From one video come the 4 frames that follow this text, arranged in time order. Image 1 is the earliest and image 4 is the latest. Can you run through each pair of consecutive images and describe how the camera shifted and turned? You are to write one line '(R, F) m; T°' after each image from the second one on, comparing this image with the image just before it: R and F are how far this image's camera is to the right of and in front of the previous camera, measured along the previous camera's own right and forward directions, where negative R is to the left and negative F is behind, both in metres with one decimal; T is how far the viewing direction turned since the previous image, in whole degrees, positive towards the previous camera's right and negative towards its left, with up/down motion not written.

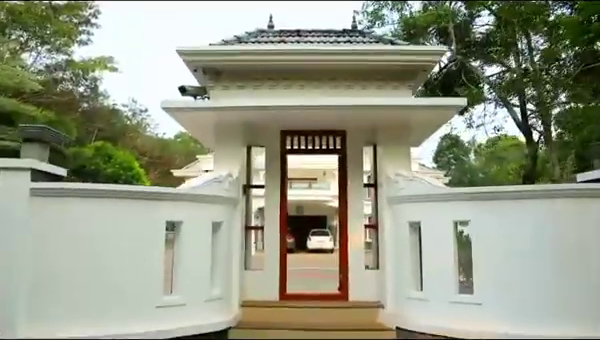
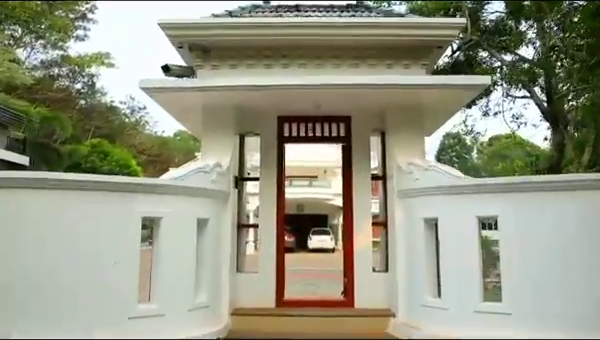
(0.0, +0.8) m; 0°
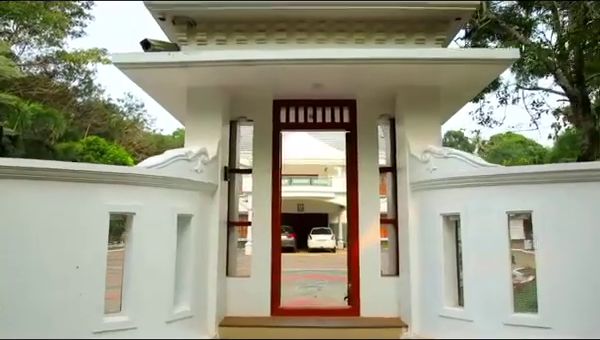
(0.0, +0.8) m; 0°
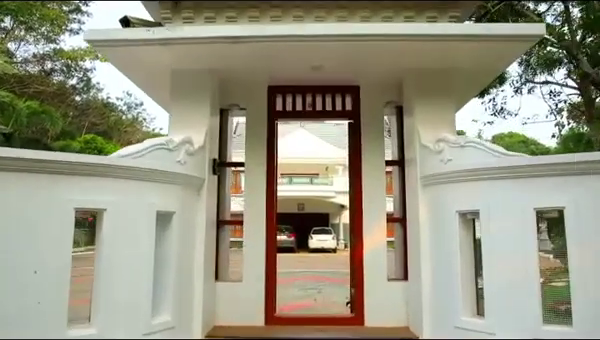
(0.0, +0.6) m; 0°
